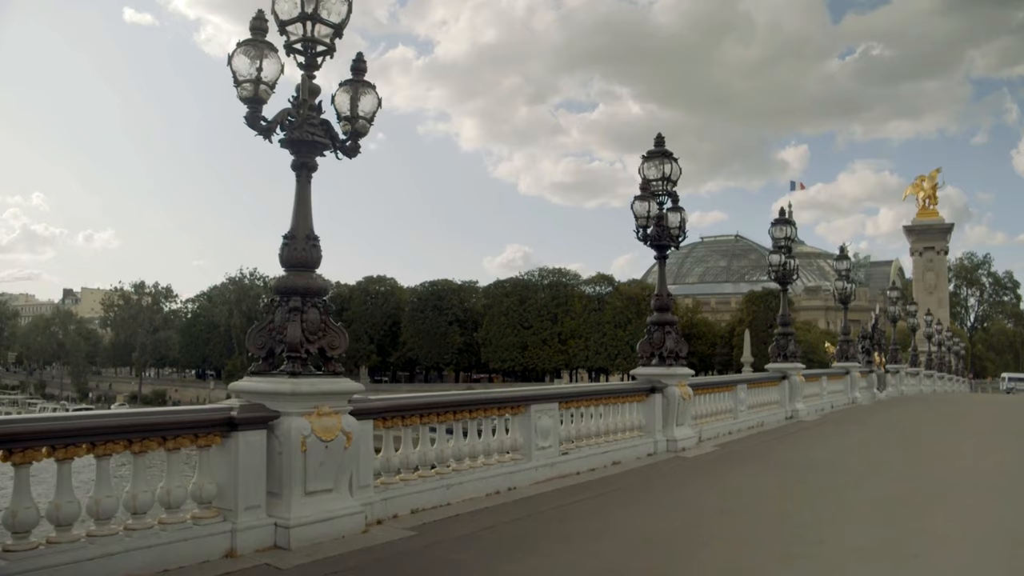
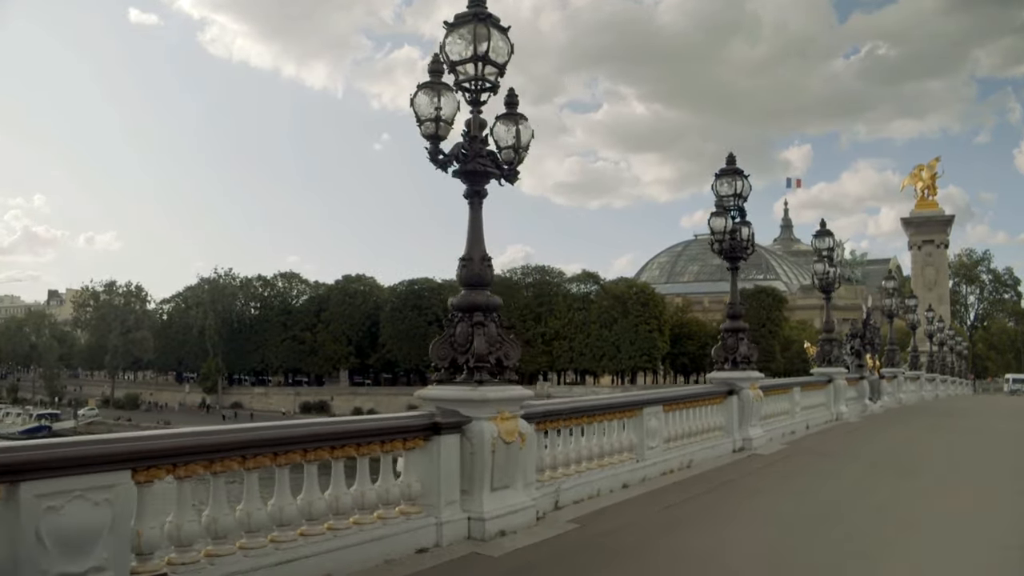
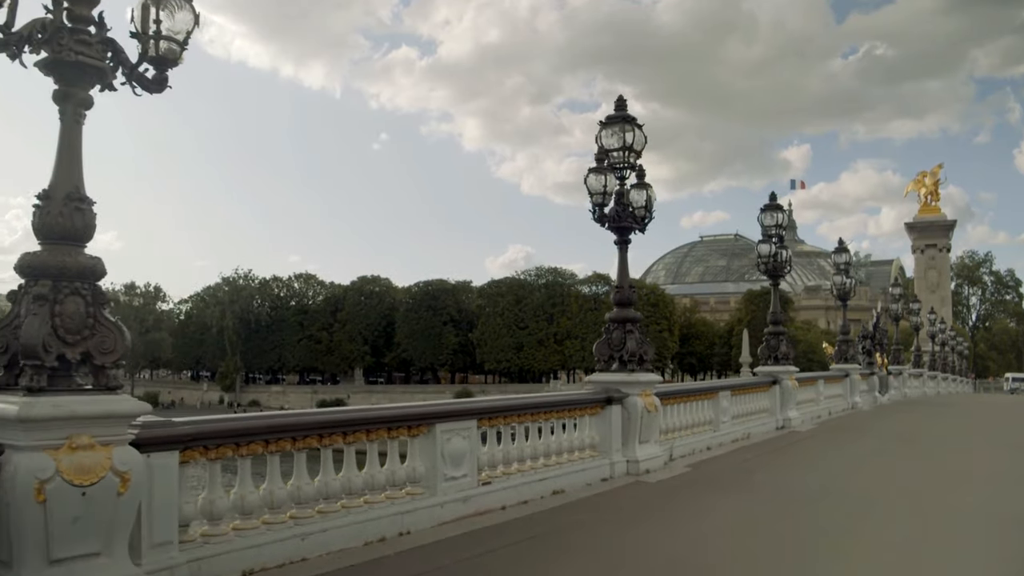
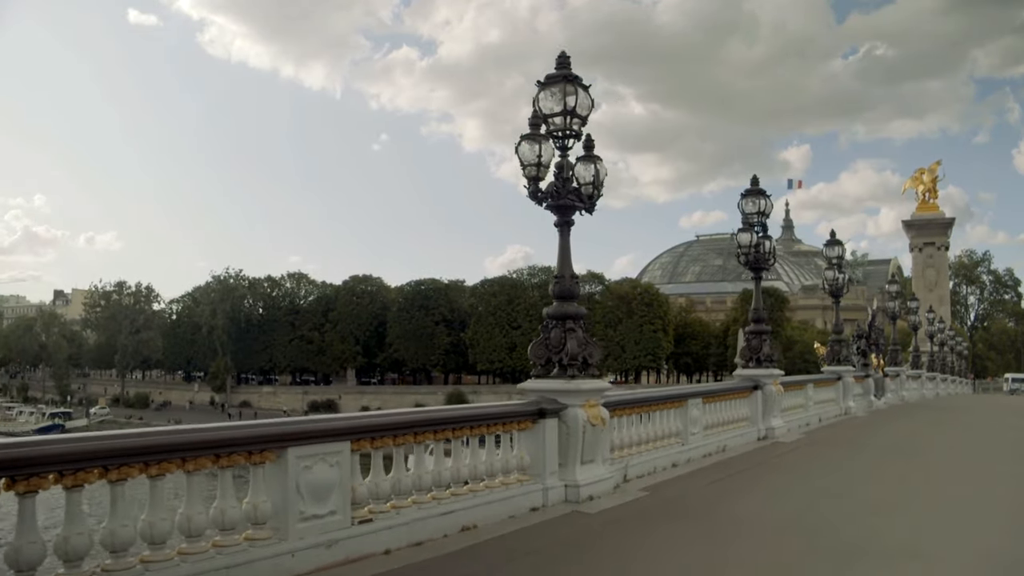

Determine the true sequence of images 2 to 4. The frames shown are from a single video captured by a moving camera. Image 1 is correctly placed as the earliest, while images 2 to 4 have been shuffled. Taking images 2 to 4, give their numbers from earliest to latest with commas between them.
3, 4, 2
